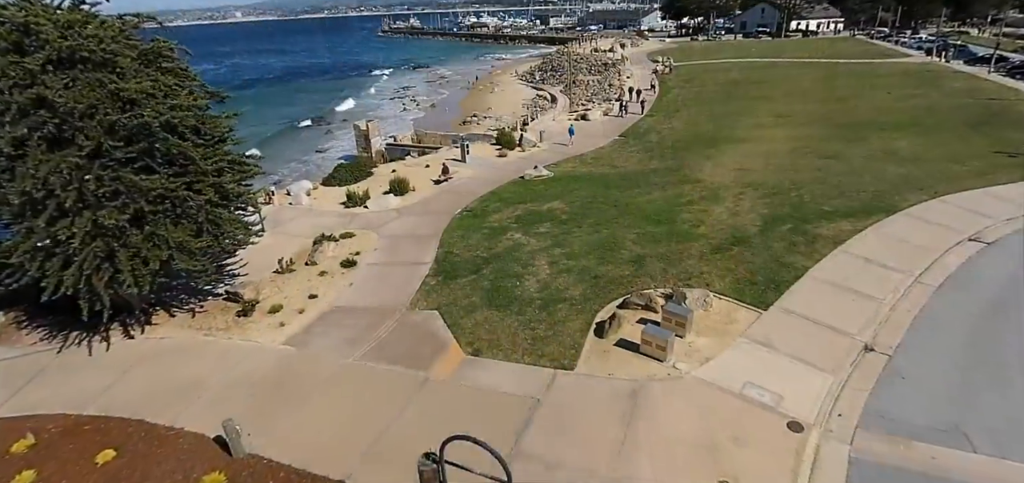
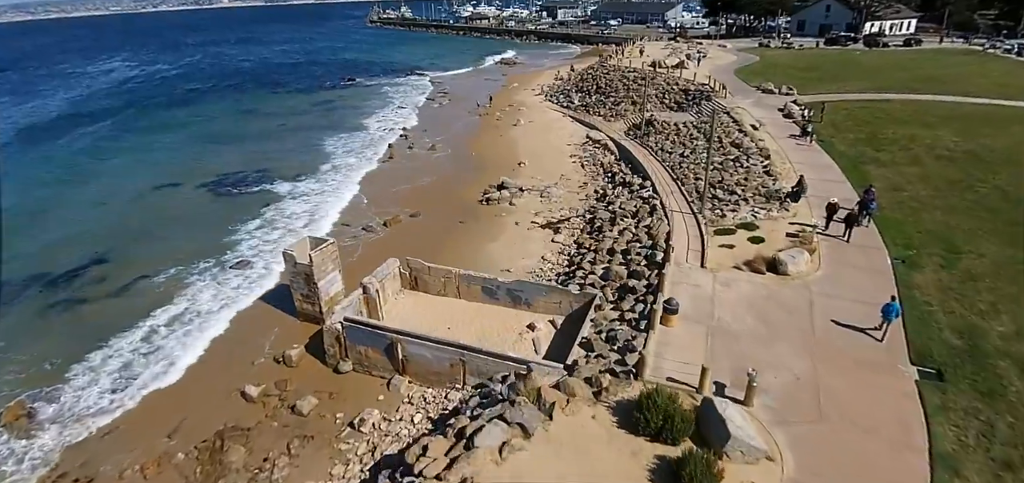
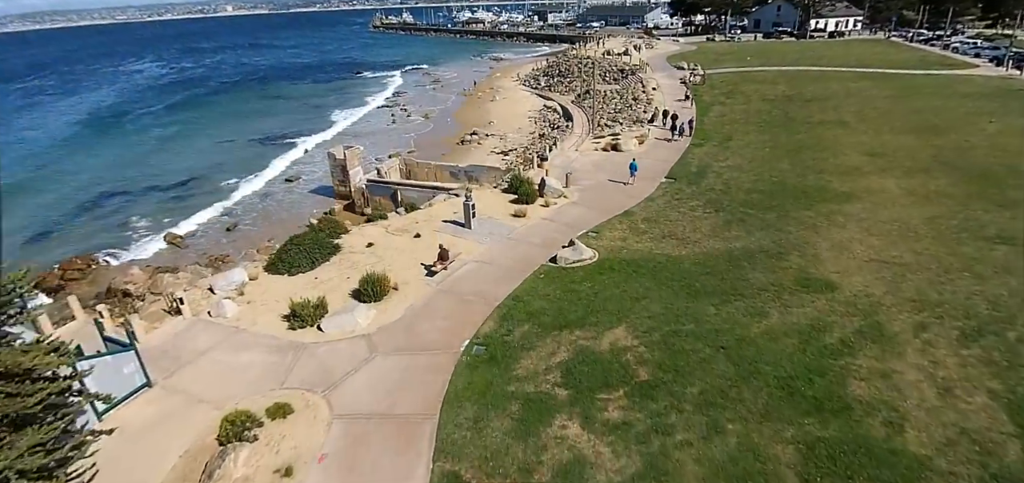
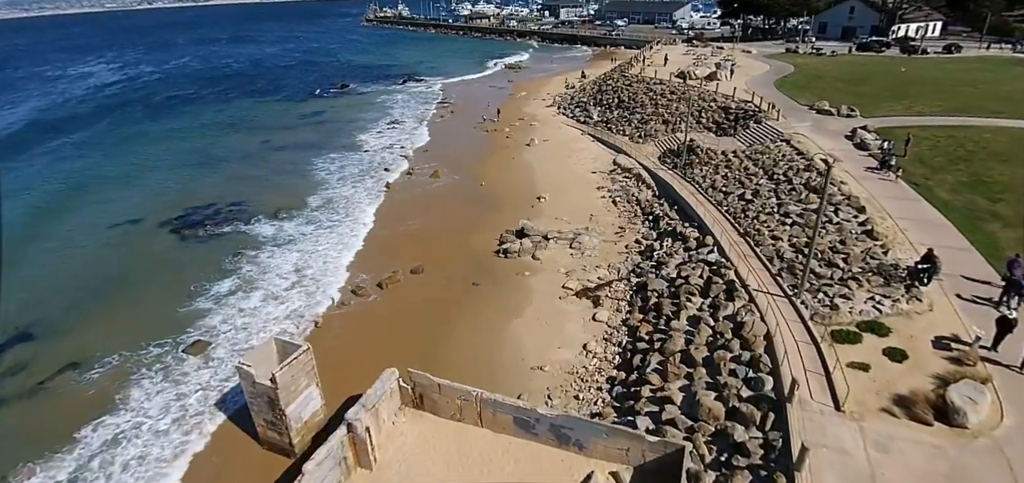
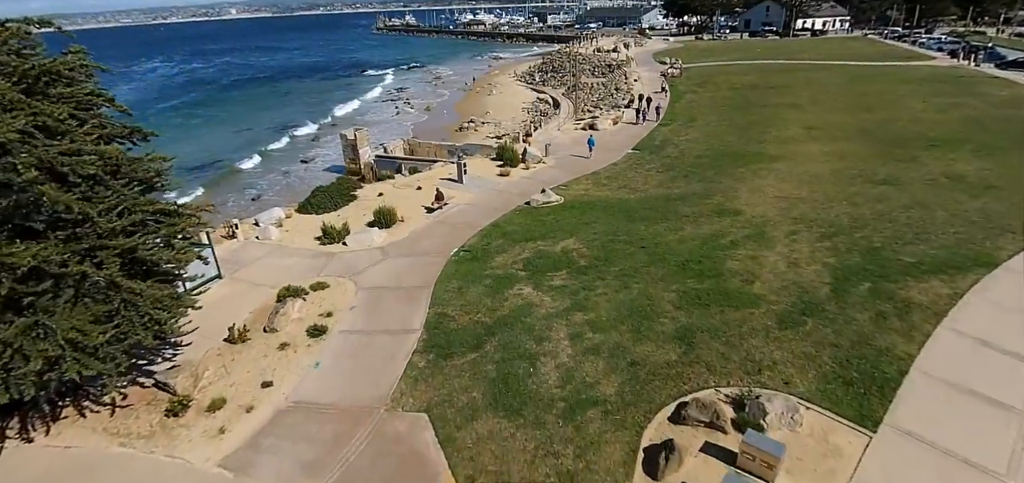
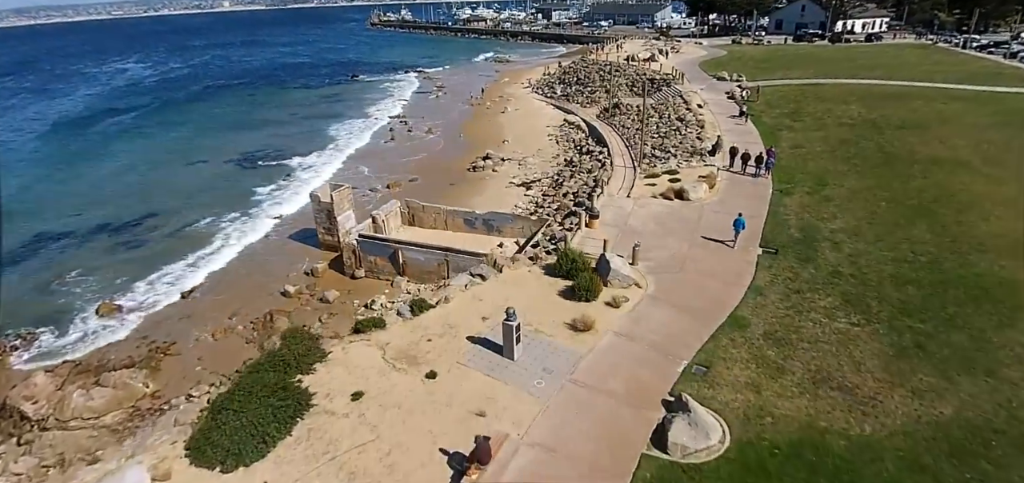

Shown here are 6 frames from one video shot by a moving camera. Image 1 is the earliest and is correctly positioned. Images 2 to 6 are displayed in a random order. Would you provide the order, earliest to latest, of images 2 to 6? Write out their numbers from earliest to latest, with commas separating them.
5, 3, 6, 2, 4
